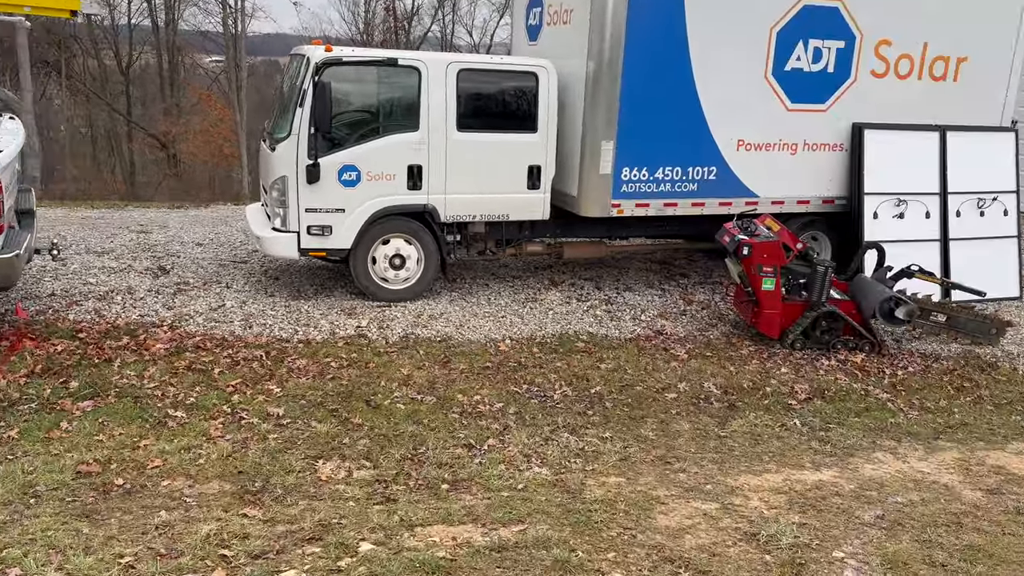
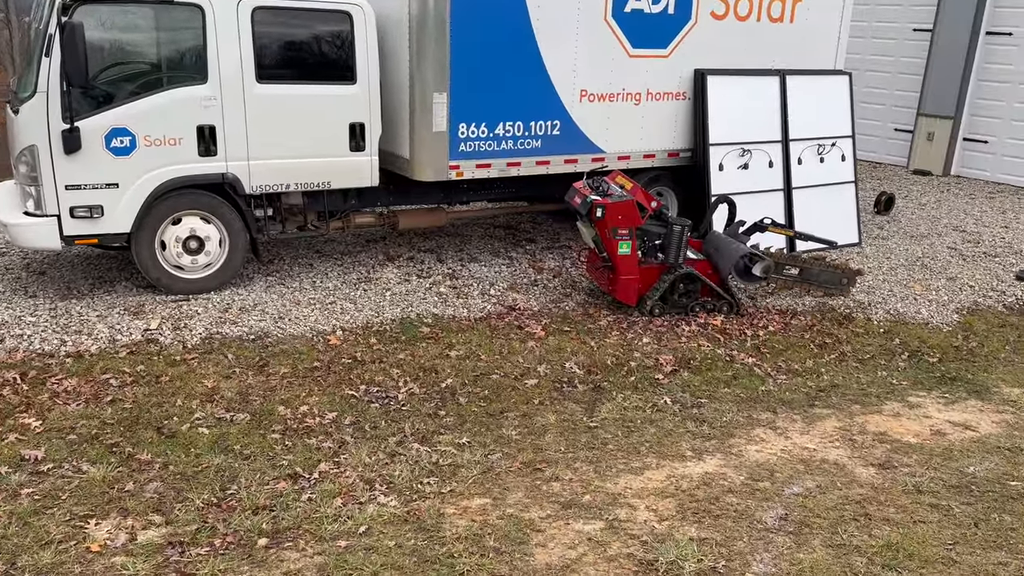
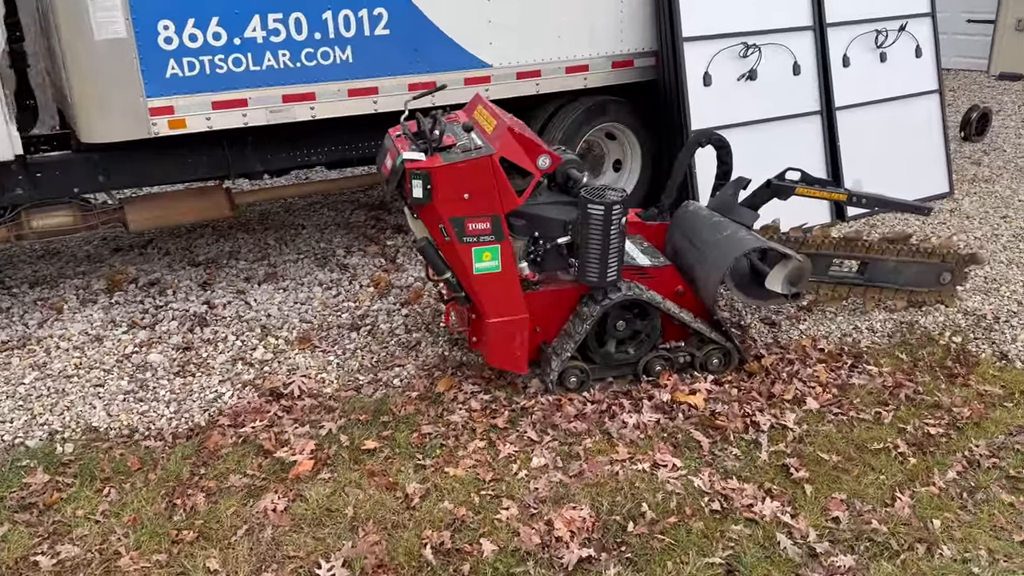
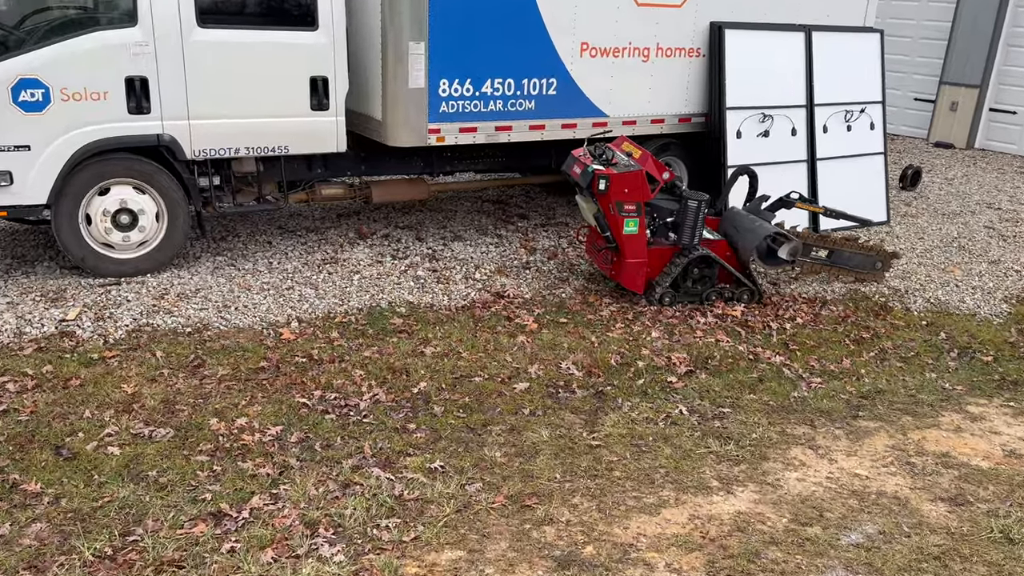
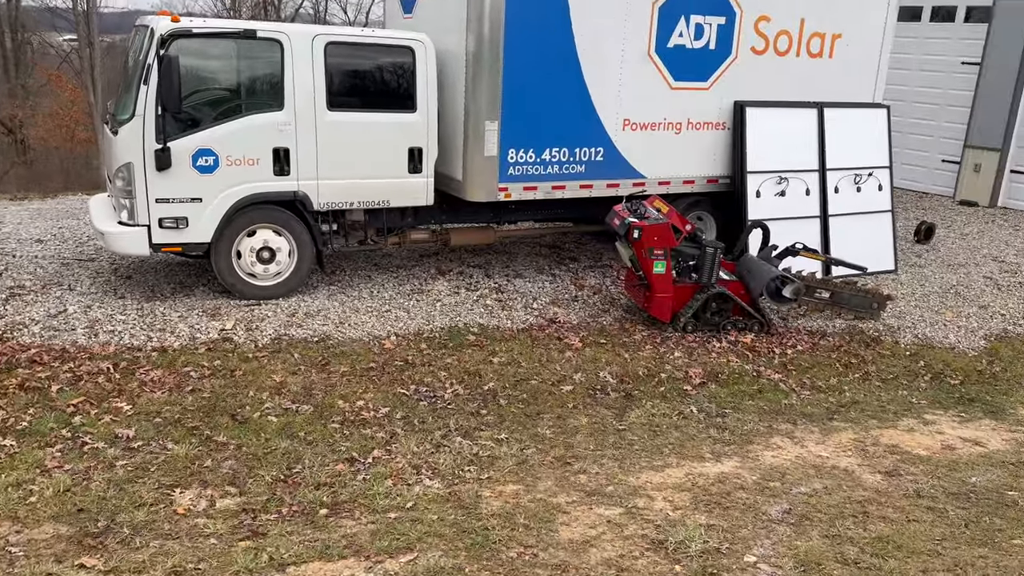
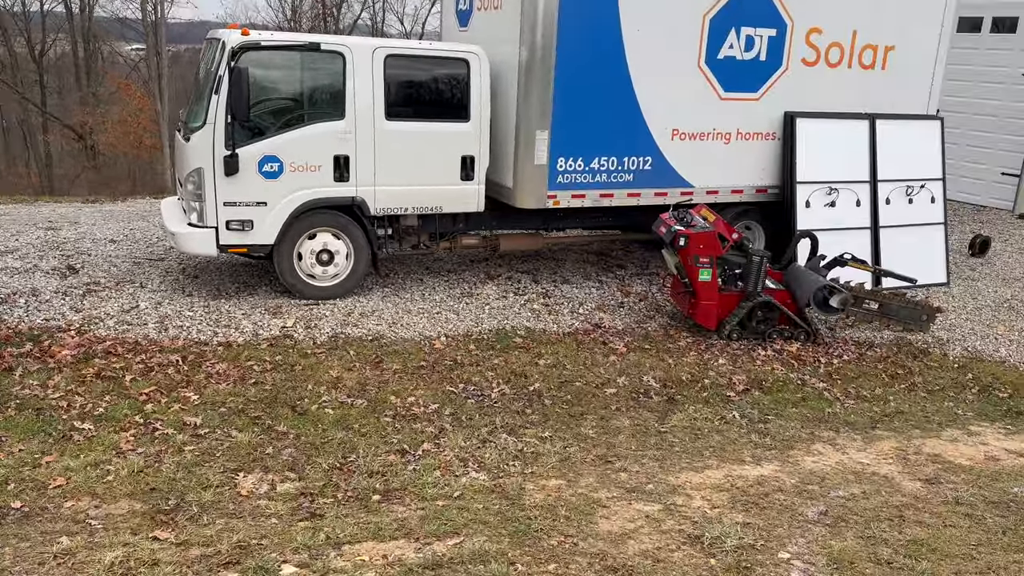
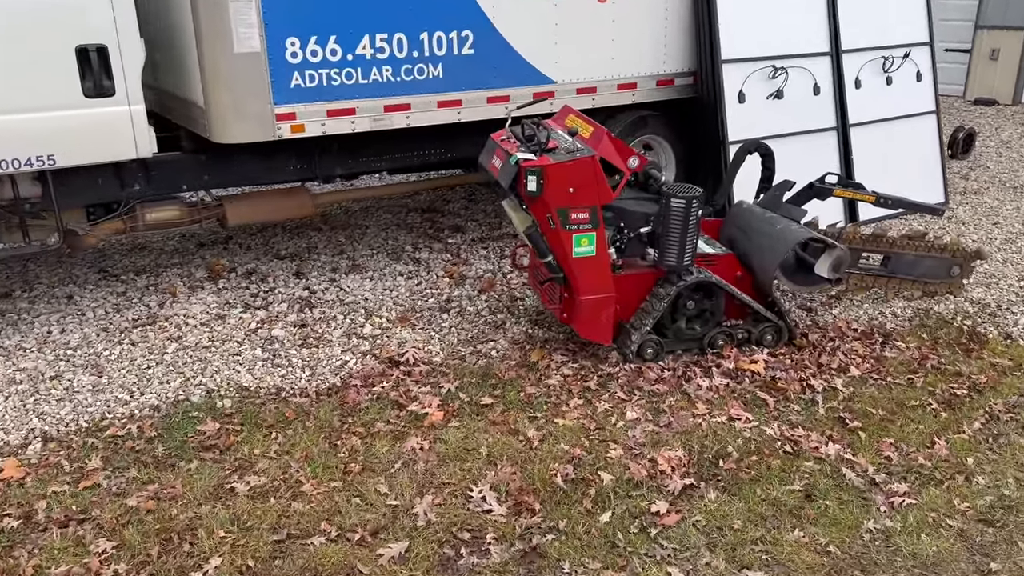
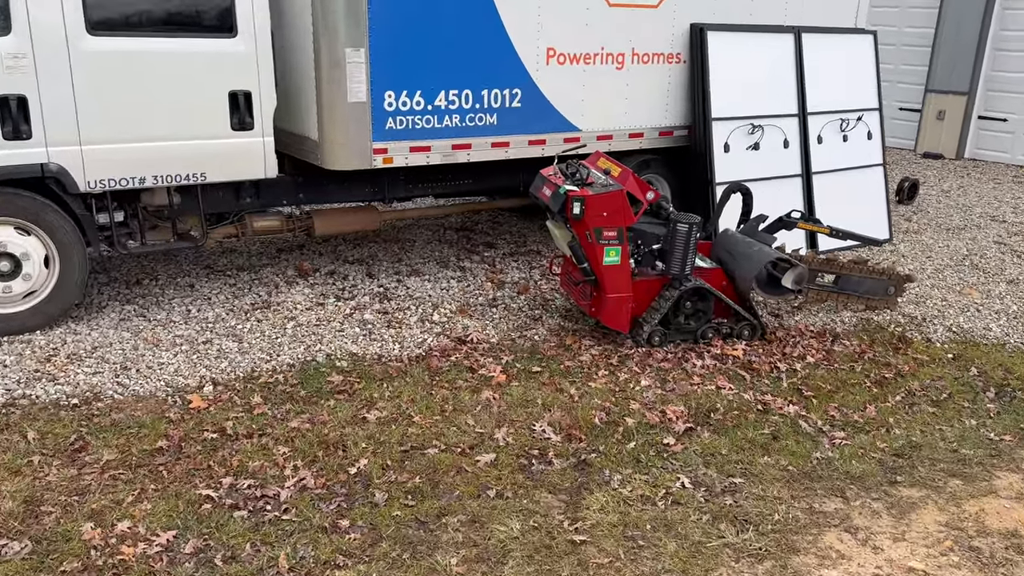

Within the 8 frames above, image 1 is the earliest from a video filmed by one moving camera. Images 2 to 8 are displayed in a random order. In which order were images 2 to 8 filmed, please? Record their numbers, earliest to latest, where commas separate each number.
6, 5, 2, 4, 8, 7, 3
